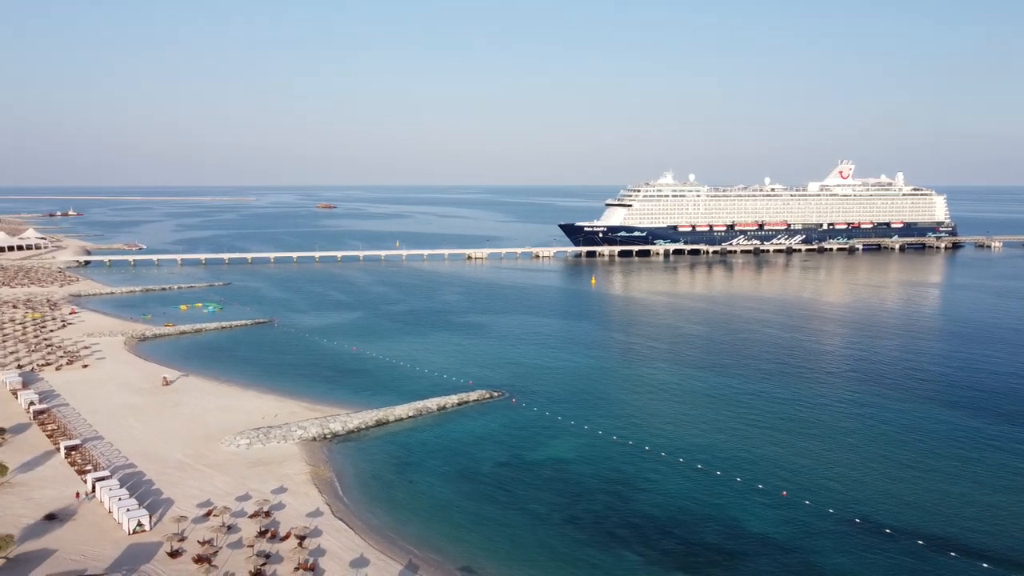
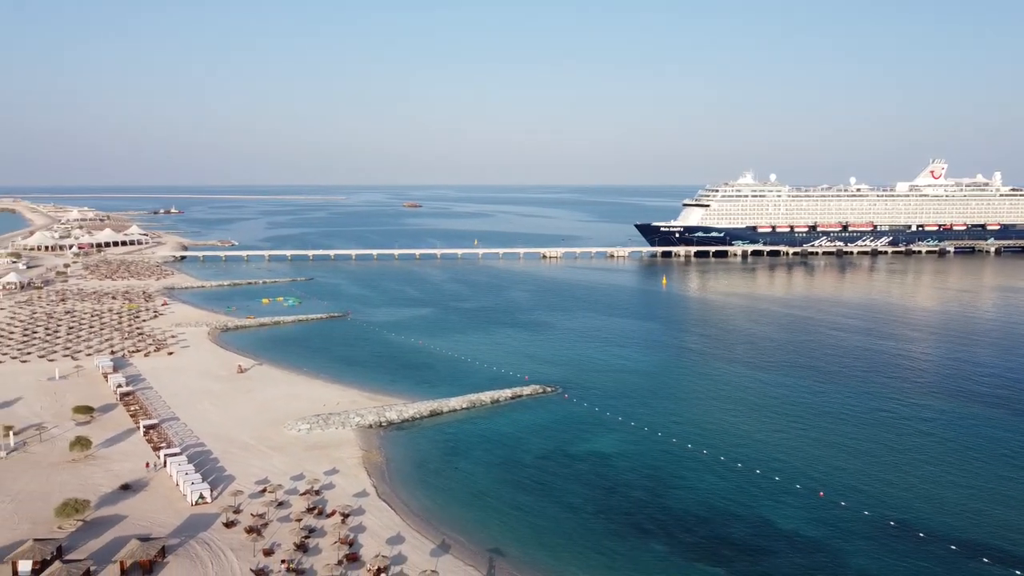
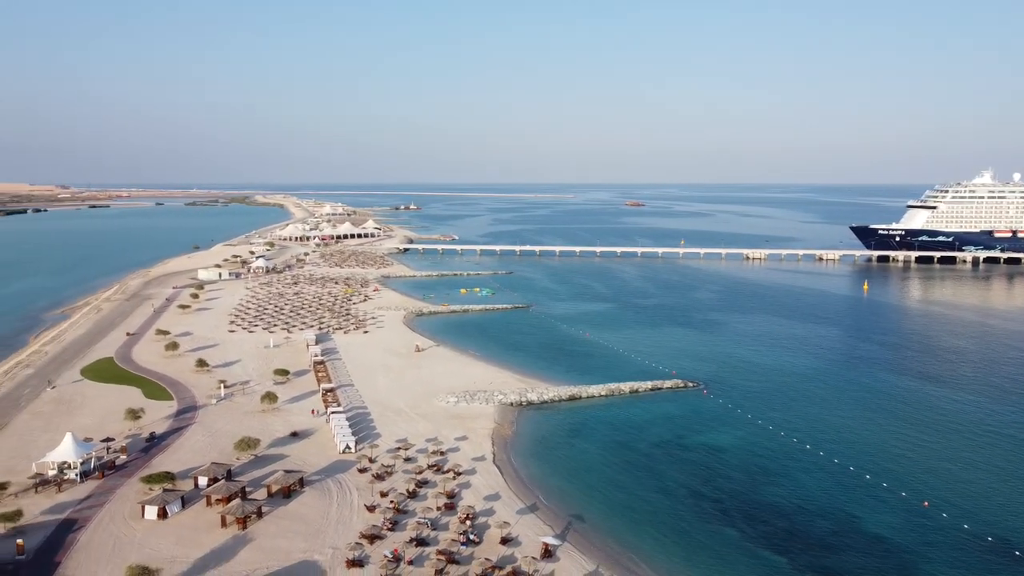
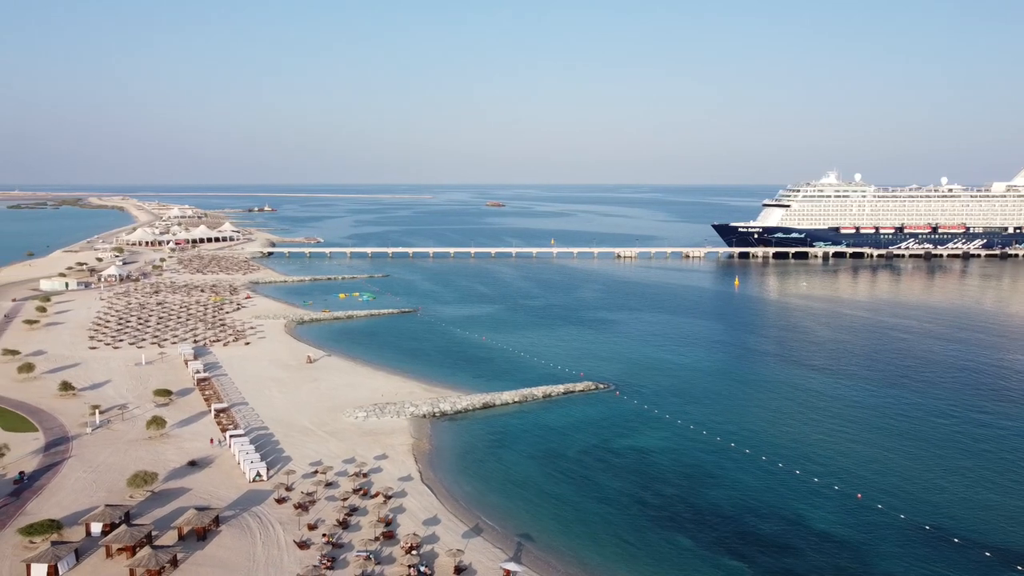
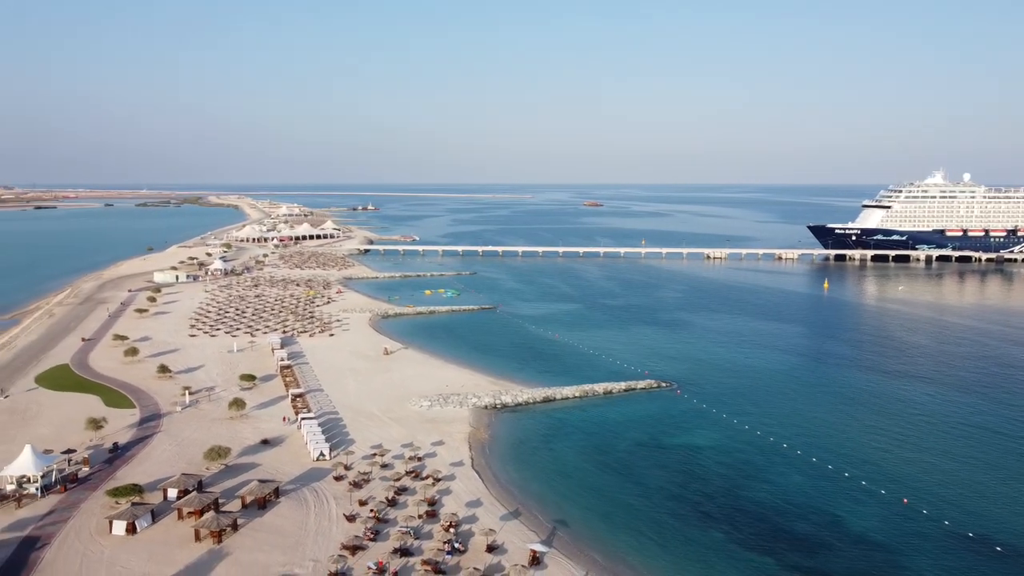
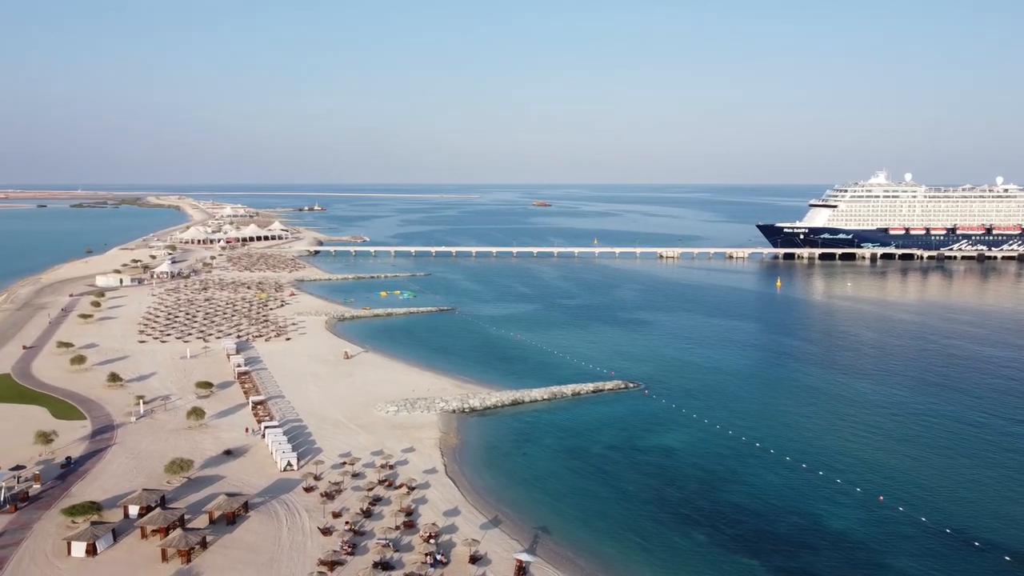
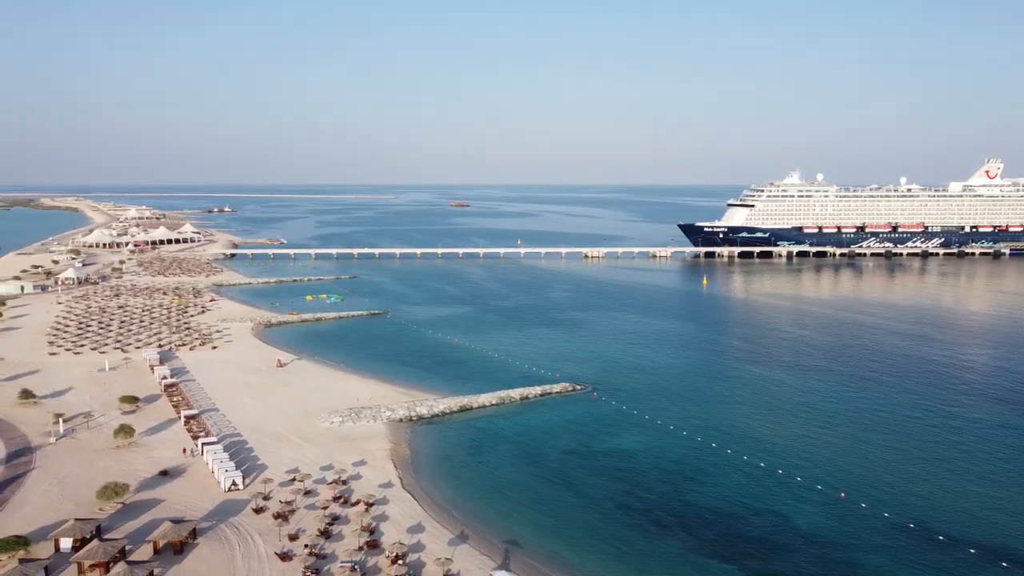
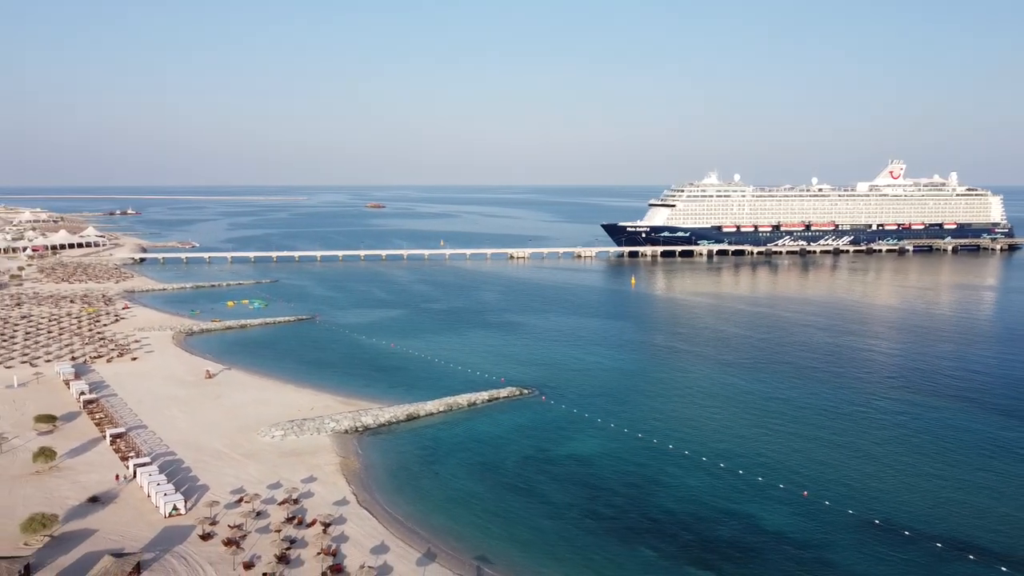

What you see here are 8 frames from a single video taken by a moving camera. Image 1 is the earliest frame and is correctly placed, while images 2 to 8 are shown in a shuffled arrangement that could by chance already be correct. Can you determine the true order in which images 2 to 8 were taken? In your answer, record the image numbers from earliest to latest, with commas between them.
8, 2, 7, 4, 6, 5, 3
